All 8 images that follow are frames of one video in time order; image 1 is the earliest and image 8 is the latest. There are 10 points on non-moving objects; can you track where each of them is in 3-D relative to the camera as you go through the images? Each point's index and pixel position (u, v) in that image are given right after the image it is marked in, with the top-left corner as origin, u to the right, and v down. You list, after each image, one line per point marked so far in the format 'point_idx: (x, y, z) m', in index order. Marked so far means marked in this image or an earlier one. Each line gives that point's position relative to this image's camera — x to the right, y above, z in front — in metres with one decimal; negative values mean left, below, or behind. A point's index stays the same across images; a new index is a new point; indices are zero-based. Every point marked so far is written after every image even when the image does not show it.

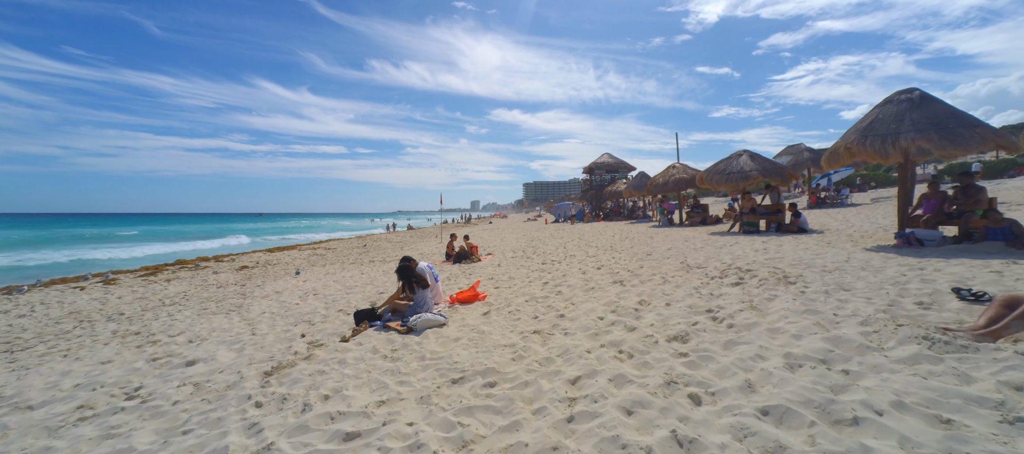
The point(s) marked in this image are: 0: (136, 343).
0: (-5.4, -1.7, +5.6) m
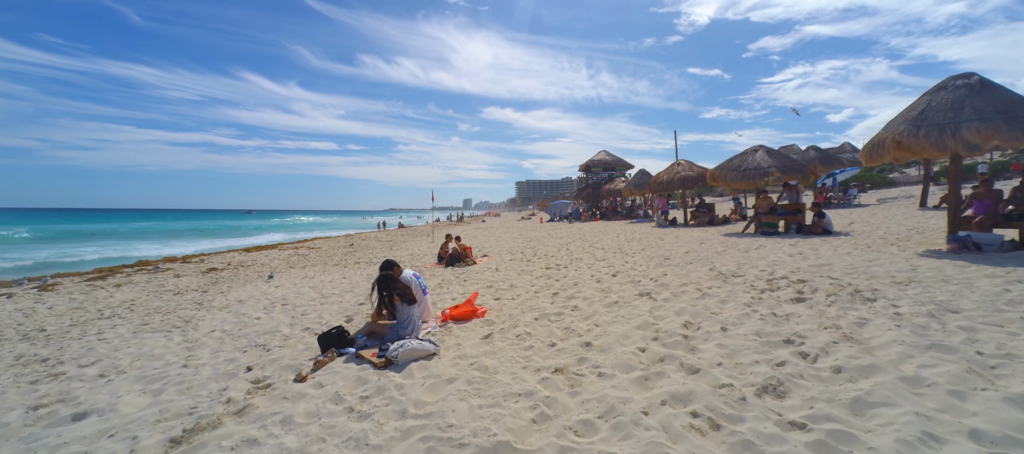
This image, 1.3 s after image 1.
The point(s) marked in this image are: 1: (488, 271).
0: (-5.3, -1.7, +4.3) m
1: (-0.6, -1.1, +9.1) m
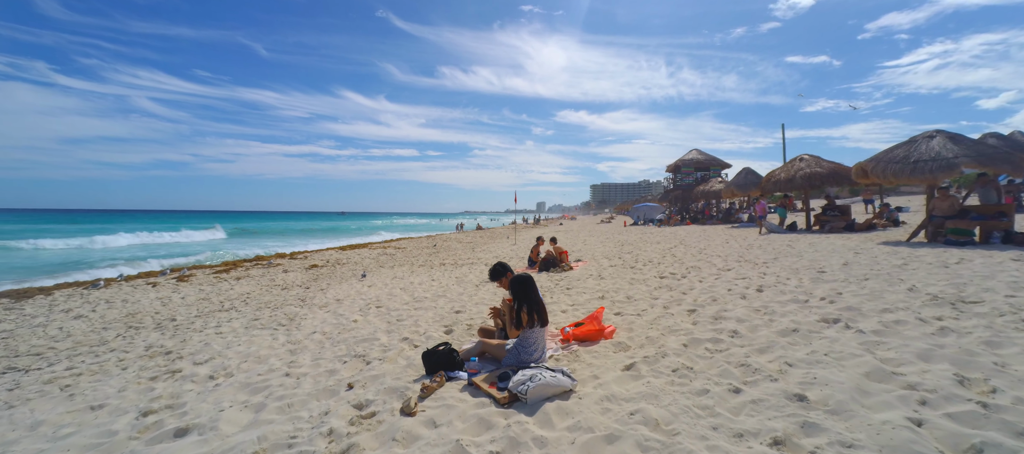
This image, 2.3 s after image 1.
0: (-4.0, -1.6, +4.3) m
1: (+1.6, -1.1, +8.1) m
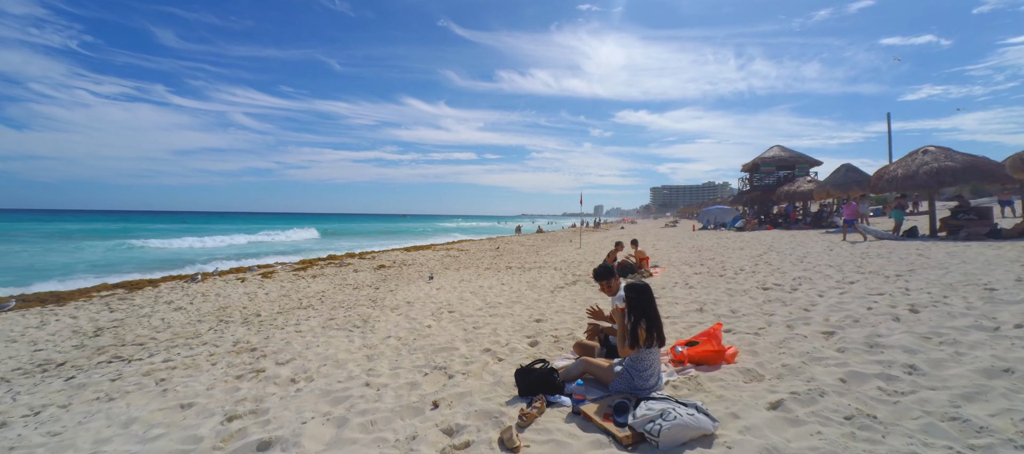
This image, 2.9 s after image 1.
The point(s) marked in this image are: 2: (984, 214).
0: (-3.0, -1.6, +4.3) m
1: (+3.0, -1.2, +7.2) m
2: (+13.4, +0.4, +11.0) m
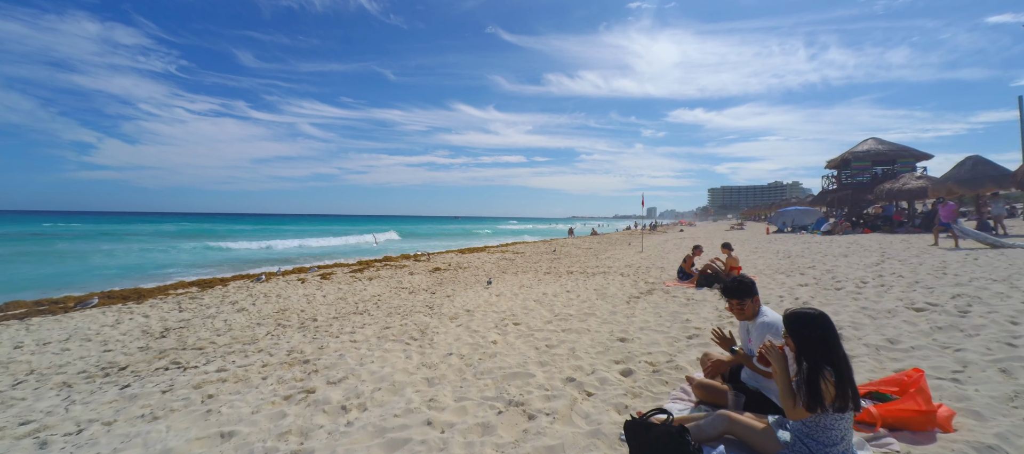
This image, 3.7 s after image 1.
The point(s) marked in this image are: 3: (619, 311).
0: (-2.2, -1.6, +3.8) m
1: (+4.2, -1.2, +6.0) m
2: (+14.9, +0.3, +8.4) m
3: (+1.8, -1.4, +6.6) m
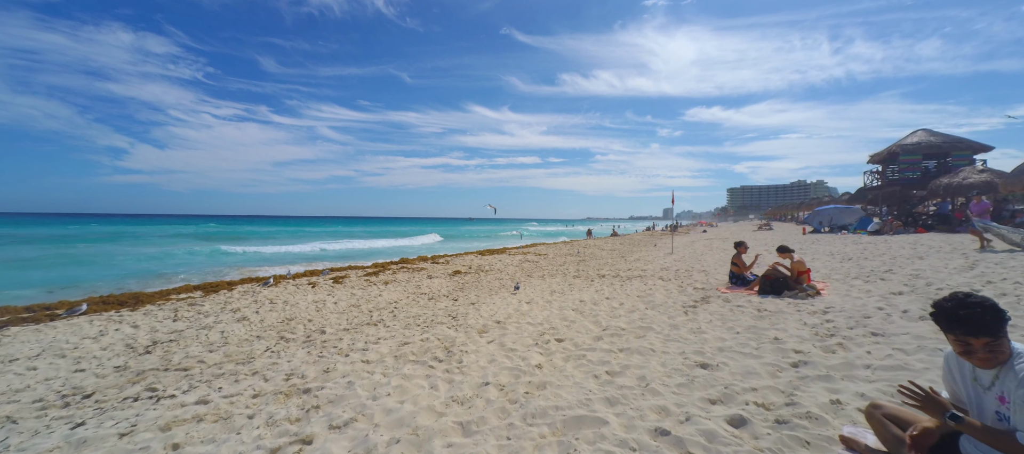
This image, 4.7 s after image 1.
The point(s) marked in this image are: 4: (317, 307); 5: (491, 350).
0: (-1.7, -1.6, +2.8) m
1: (+4.7, -1.2, +4.8) m
2: (+15.5, +0.3, +6.8) m
3: (+2.4, -1.4, +5.5) m
4: (-3.7, -1.5, +7.5) m
5: (-0.3, -1.5, +4.8) m
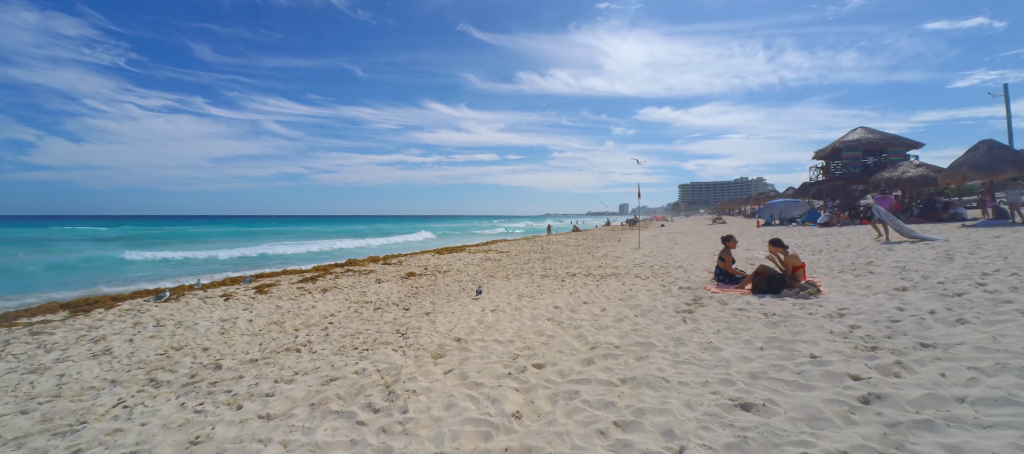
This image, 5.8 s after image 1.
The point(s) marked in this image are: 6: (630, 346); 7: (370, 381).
0: (-1.8, -1.5, +1.4) m
1: (+4.4, -1.0, +4.0) m
2: (+14.9, +0.6, +7.1) m
3: (+2.0, -1.3, +4.5) m
4: (-4.3, -1.5, +5.8) m
5: (-0.6, -1.4, +3.5) m
6: (+1.3, -1.3, +4.3) m
7: (-1.4, -1.5, +3.8) m
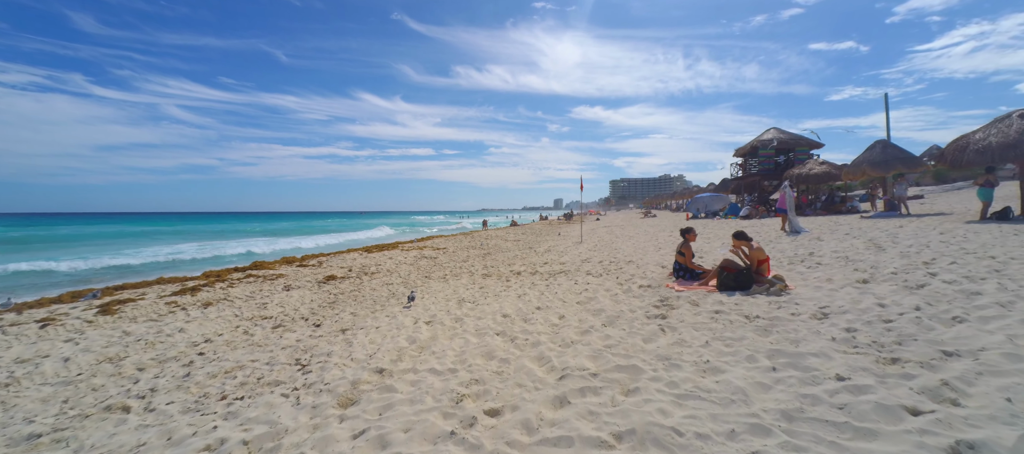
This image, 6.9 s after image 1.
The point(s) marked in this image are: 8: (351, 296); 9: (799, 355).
0: (-1.8, -1.5, -0.1) m
1: (+3.9, -0.9, +3.5) m
2: (+13.8, +0.9, +8.2) m
3: (+1.5, -1.2, +3.6) m
4: (-4.9, -1.5, +3.9) m
5: (-0.9, -1.4, +2.2) m
6: (+0.8, -1.2, +3.3) m
7: (-1.7, -1.4, +2.4) m
8: (-3.2, -1.4, +7.8) m
9: (+2.5, -1.1, +3.4) m
